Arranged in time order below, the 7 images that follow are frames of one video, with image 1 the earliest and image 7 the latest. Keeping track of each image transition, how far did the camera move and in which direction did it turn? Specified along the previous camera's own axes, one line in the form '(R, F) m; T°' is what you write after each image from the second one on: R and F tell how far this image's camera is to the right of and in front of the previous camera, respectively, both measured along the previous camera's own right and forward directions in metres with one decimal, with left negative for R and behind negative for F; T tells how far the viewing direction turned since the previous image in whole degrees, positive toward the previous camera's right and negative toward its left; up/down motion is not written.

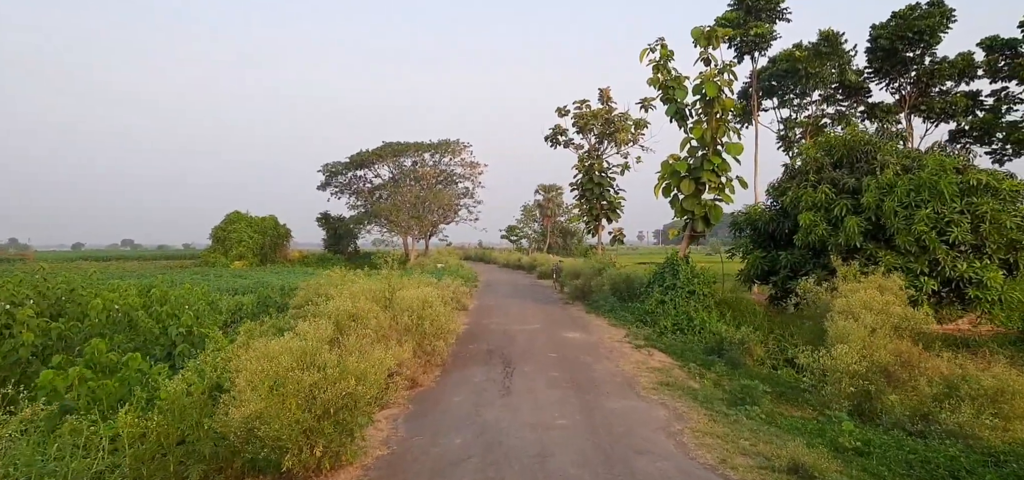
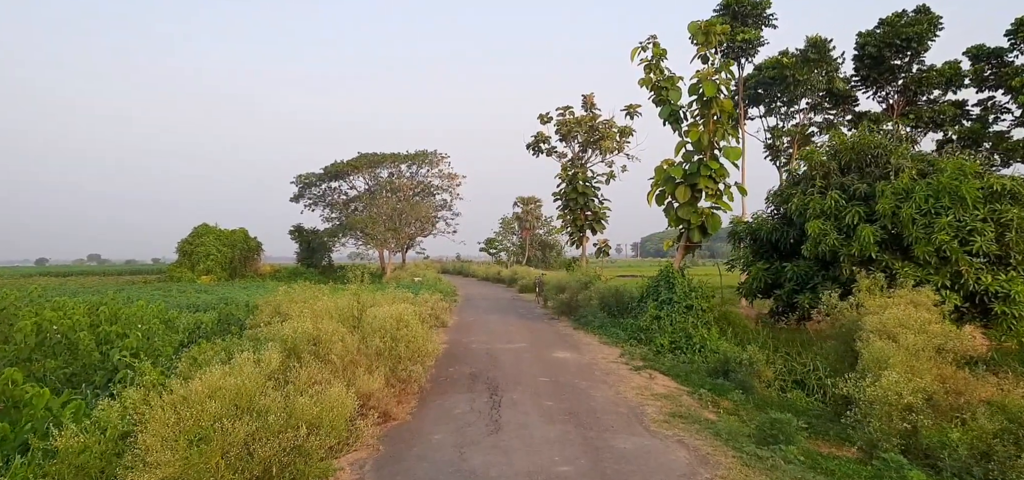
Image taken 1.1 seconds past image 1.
(-0.1, +1.0) m; +2°
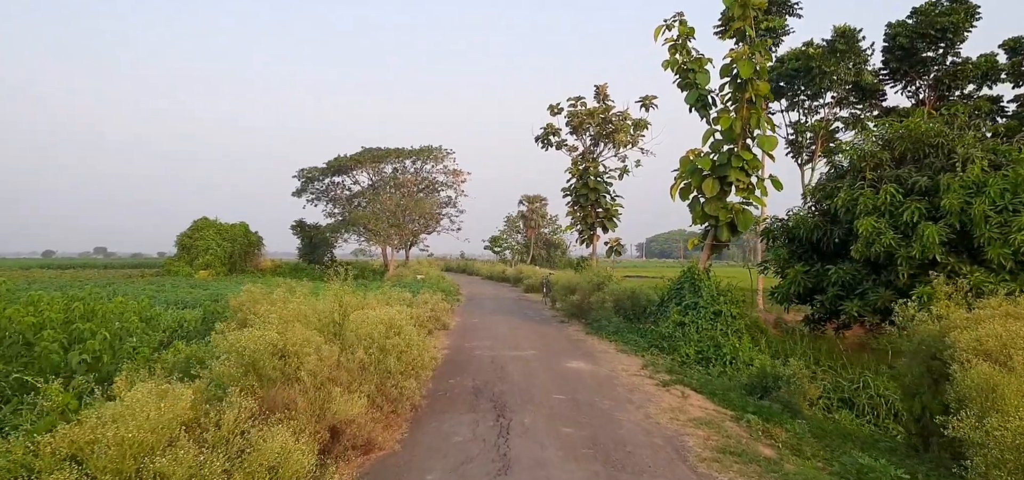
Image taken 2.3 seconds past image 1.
(-0.1, +1.2) m; 0°
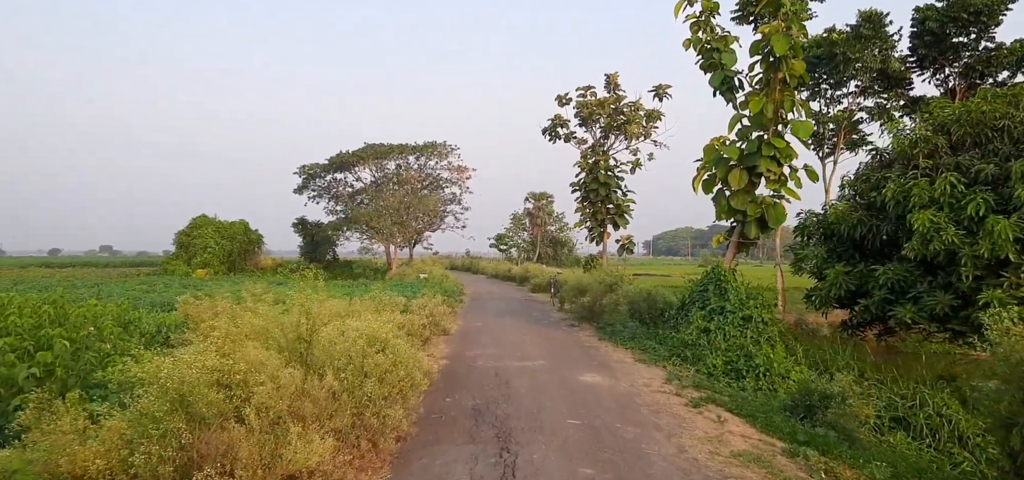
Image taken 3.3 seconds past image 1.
(0.0, +1.1) m; -1°
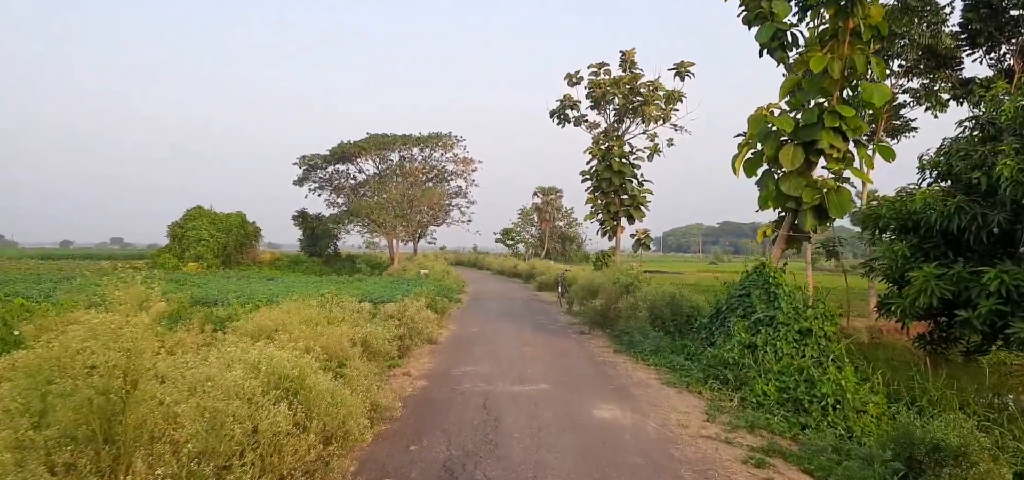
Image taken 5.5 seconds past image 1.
(+0.2, +2.0) m; -1°
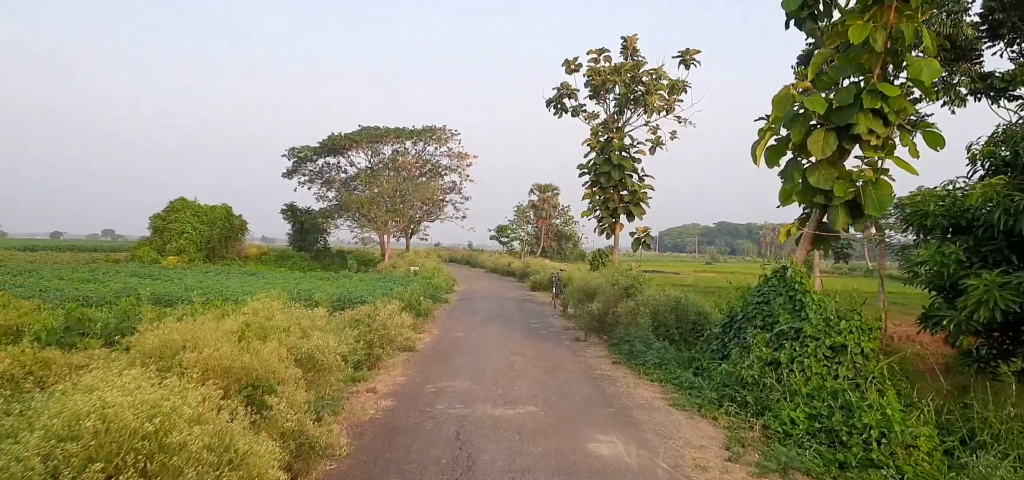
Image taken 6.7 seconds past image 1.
(+0.1, +1.2) m; 0°
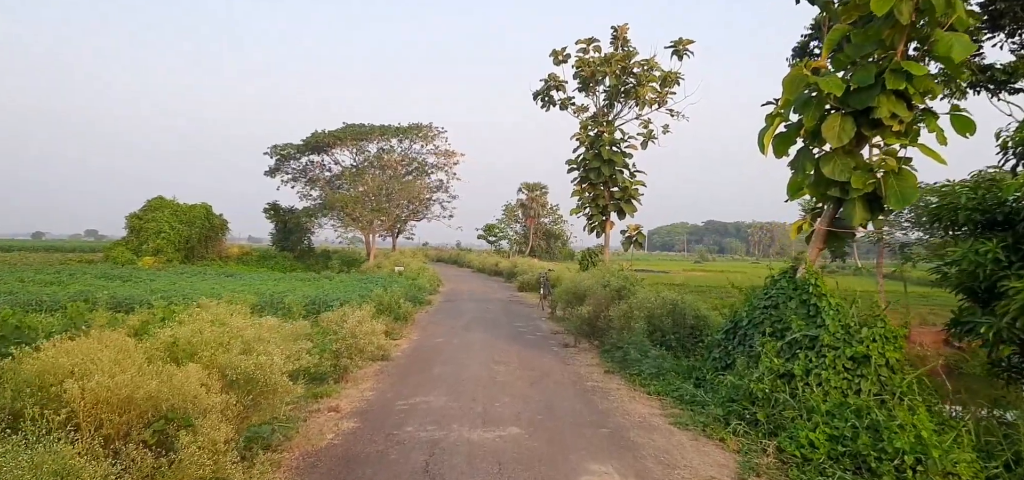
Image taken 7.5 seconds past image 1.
(+0.1, +0.8) m; +1°
